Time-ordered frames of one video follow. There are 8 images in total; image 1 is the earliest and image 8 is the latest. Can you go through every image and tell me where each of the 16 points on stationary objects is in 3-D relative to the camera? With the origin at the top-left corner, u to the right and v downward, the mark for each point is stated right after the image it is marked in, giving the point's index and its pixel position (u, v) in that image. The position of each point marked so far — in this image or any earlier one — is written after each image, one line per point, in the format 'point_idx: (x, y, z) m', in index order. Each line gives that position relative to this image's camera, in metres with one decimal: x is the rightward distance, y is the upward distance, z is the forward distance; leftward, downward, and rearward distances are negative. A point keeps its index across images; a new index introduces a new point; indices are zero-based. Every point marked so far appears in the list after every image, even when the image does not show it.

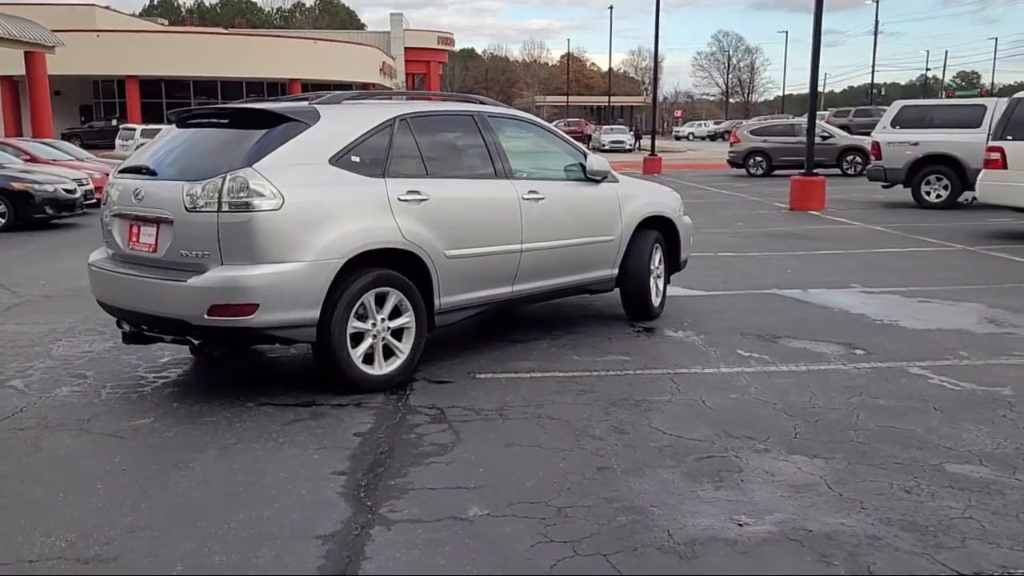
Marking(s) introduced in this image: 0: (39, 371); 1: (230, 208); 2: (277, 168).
0: (-3.3, -0.6, +6.4) m
1: (-1.6, +0.5, +5.2) m
2: (-1.4, +0.7, +5.3) m
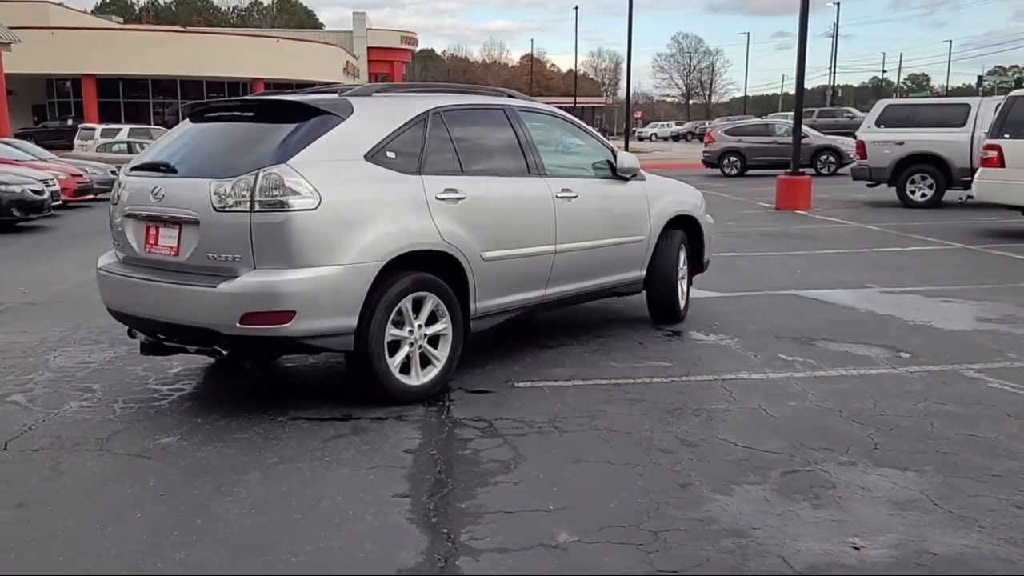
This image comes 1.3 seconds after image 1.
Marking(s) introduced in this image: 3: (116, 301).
0: (-3.0, -0.6, +5.9) m
1: (-1.3, +0.4, +4.8) m
2: (-1.1, +0.7, +5.0) m
3: (-2.3, -0.1, +5.4) m
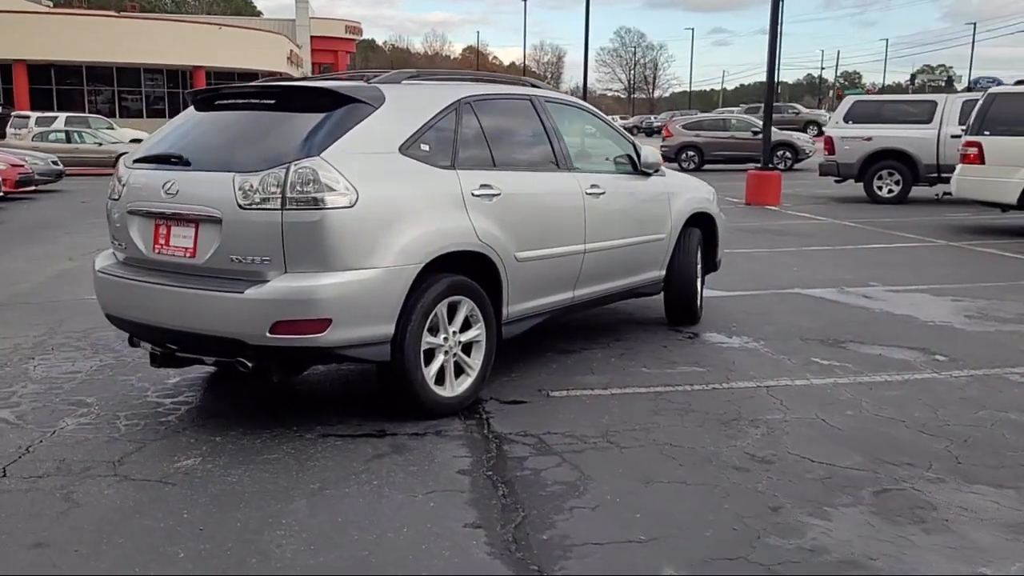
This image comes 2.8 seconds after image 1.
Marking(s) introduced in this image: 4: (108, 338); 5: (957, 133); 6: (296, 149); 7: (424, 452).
0: (-2.8, -0.6, +5.4) m
1: (-1.0, +0.4, +4.3) m
2: (-0.8, +0.6, +4.5) m
3: (-2.1, -0.1, +4.9) m
4: (-3.0, -0.4, +7.0) m
5: (+8.4, +2.9, +17.3) m
6: (-1.1, +0.7, +4.5) m
7: (-0.4, -0.8, +4.4) m
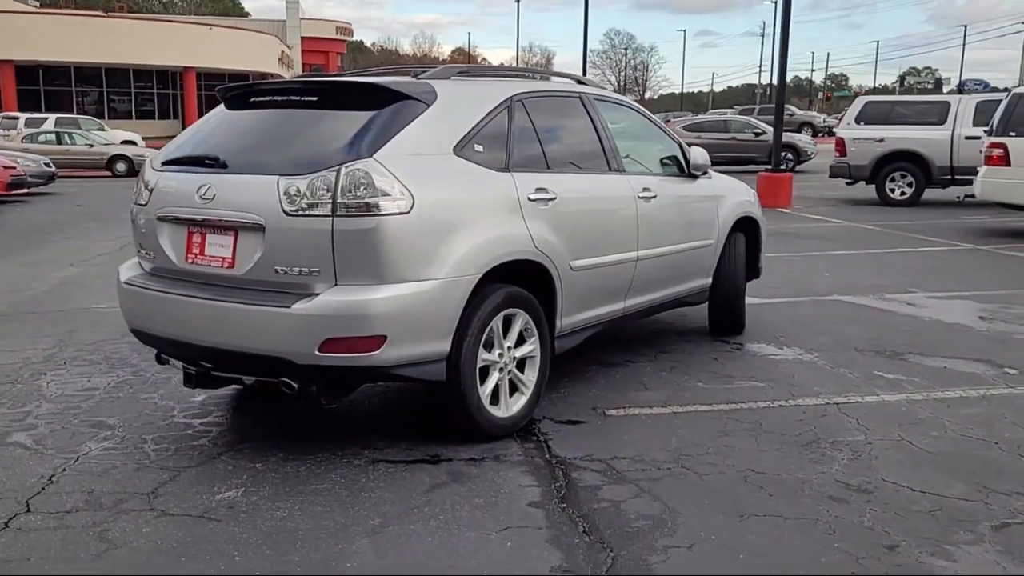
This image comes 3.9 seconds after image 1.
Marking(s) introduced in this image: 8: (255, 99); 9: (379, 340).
0: (-2.5, -0.7, +5.0) m
1: (-0.7, +0.3, +4.0) m
2: (-0.5, +0.6, +4.2) m
3: (-1.8, -0.2, +4.5) m
4: (-2.8, -0.5, +6.6) m
5: (+8.5, +2.9, +17.0) m
6: (-0.8, +0.6, +4.1) m
7: (-0.1, -0.9, +4.1) m
8: (-1.3, +1.0, +4.7) m
9: (-0.6, -0.2, +4.0) m
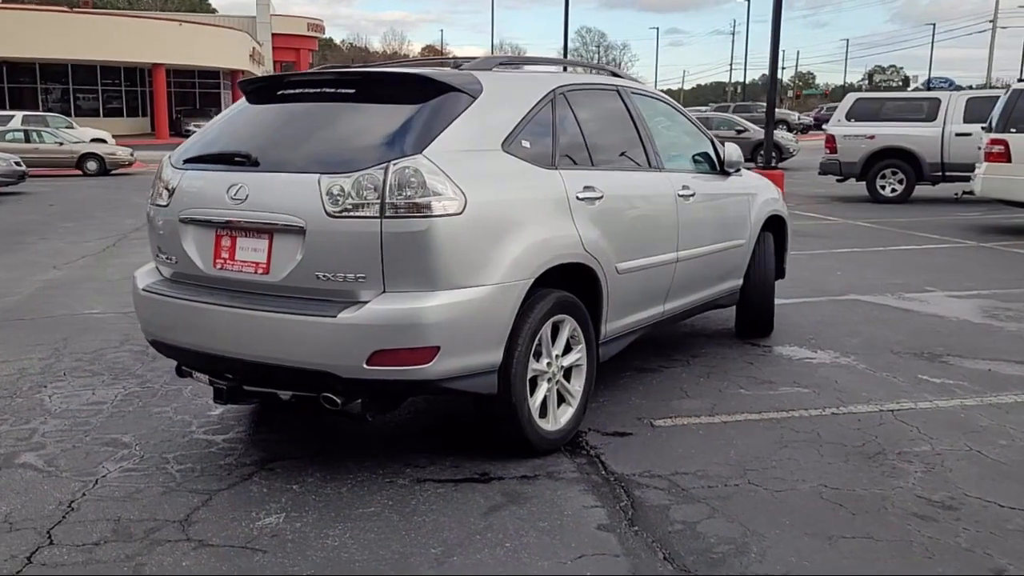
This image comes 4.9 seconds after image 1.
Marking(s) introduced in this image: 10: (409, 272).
0: (-2.3, -0.7, +4.6) m
1: (-0.5, +0.3, +3.7) m
2: (-0.3, +0.5, +3.9) m
3: (-1.6, -0.2, +4.2) m
4: (-2.6, -0.5, +6.2) m
5: (+8.3, +2.9, +17.0) m
6: (-0.5, +0.6, +3.8) m
7: (+0.1, -0.9, +3.8) m
8: (-1.1, +0.9, +4.4) m
9: (-0.3, -0.3, +3.7) m
10: (-0.4, +0.1, +3.7) m
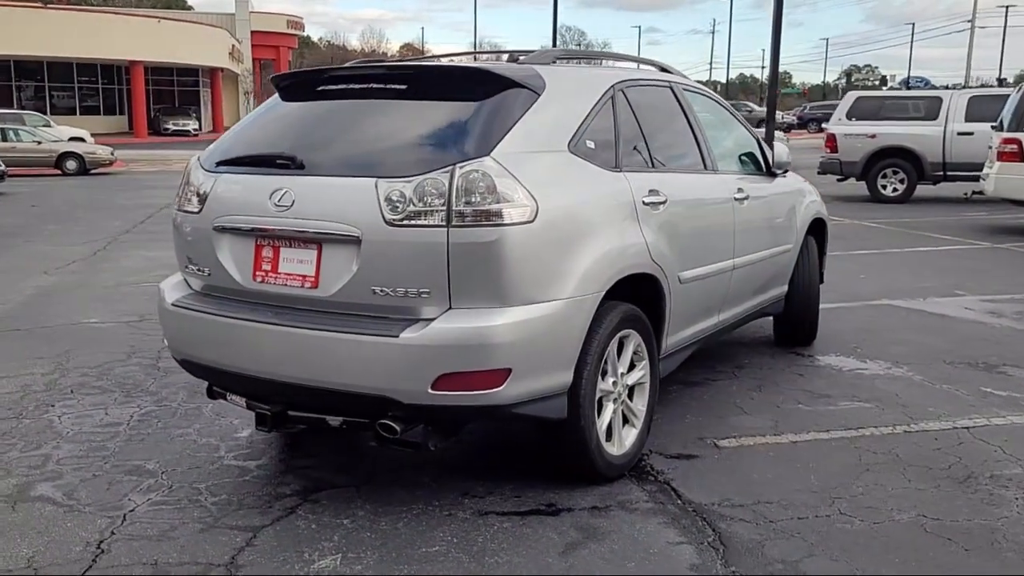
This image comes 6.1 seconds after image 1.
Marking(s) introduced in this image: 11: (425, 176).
0: (-2.0, -0.8, +4.2) m
1: (-0.2, +0.2, +3.3) m
2: (0.0, +0.5, +3.5) m
3: (-1.3, -0.3, +3.8) m
4: (-2.4, -0.6, +5.8) m
5: (+8.3, +2.9, +16.9) m
6: (-0.2, +0.5, +3.5) m
7: (+0.4, -0.9, +3.4) m
8: (-0.8, +0.9, +4.0) m
9: (0.0, -0.3, +3.4) m
10: (-0.1, 0.0, +3.3) m
11: (-0.3, +0.4, +3.4) m
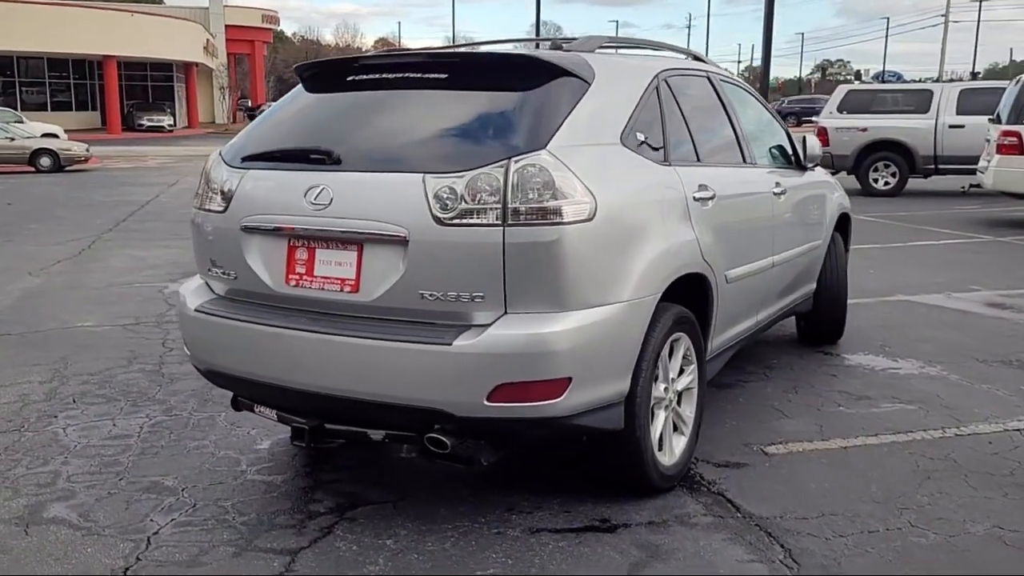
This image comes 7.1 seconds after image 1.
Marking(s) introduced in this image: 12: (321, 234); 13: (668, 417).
0: (-1.9, -0.8, +4.0) m
1: (0.0, +0.2, +3.1) m
2: (+0.2, +0.5, +3.3) m
3: (-1.1, -0.3, +3.5) m
4: (-2.2, -0.6, +5.5) m
5: (+8.1, +3.0, +16.8) m
6: (-0.1, +0.5, +3.2) m
7: (+0.6, -0.9, +3.2) m
8: (-0.7, +0.9, +3.8) m
9: (+0.2, -0.3, +3.1) m
10: (+0.1, 0.0, +3.1) m
11: (-0.1, +0.4, +3.1) m
12: (-0.7, +0.2, +3.3) m
13: (+0.6, -0.5, +3.8) m
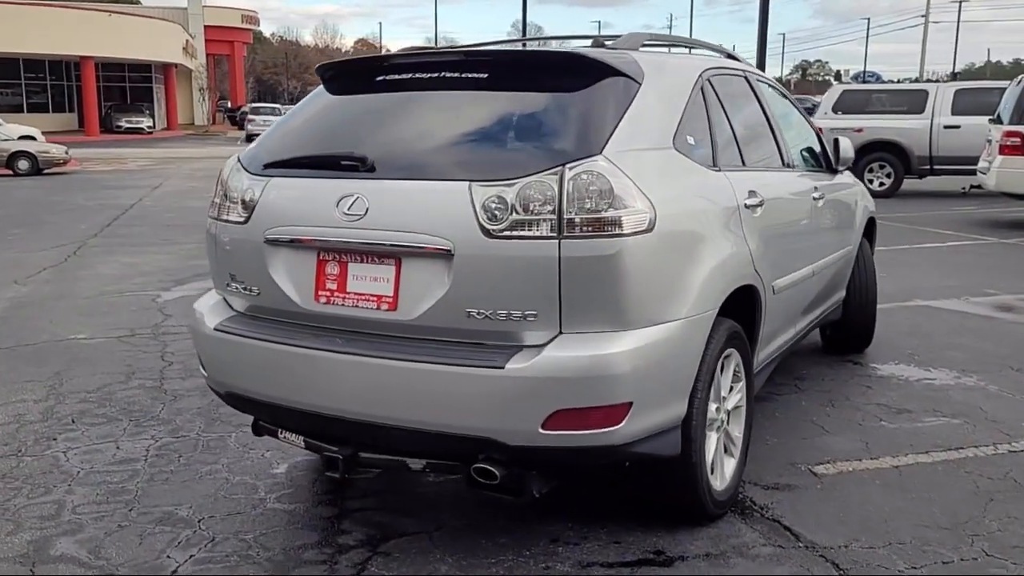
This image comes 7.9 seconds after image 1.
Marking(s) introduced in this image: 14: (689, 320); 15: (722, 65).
0: (-1.7, -0.9, +3.7) m
1: (+0.2, +0.2, +2.8) m
2: (+0.4, +0.4, +3.0) m
3: (-0.9, -0.3, +3.3) m
4: (-2.1, -0.6, +5.2) m
5: (+8.0, +3.0, +16.7) m
6: (+0.1, +0.5, +3.0) m
7: (+0.8, -1.0, +3.0) m
8: (-0.5, +0.8, +3.5) m
9: (+0.3, -0.4, +2.9) m
10: (+0.2, -0.1, +2.8) m
11: (0.0, +0.3, +2.9) m
12: (-0.5, +0.1, +3.0) m
13: (+0.8, -0.6, +3.6) m
14: (+0.6, -0.1, +3.1) m
15: (+0.9, +1.0, +4.2) m
